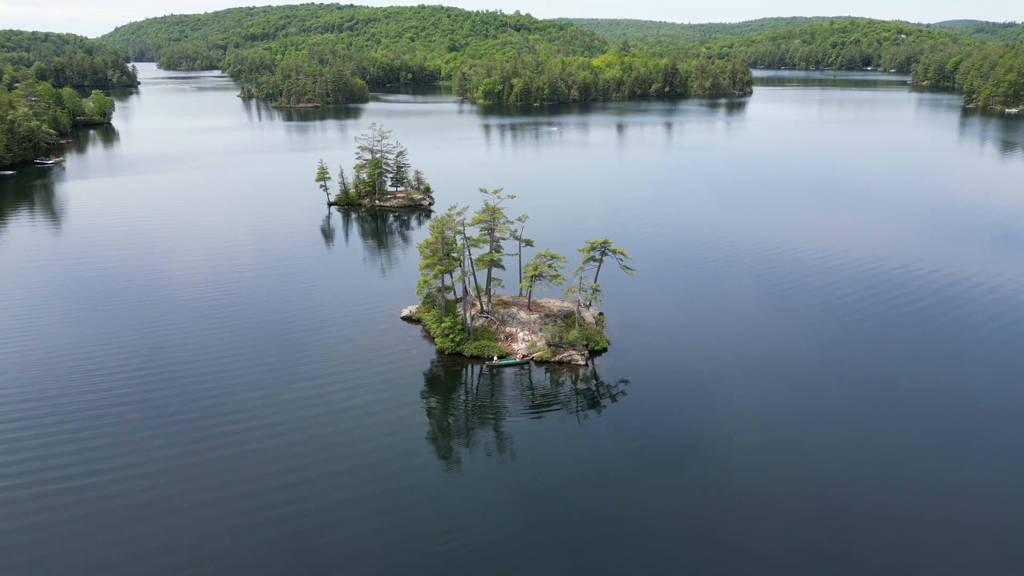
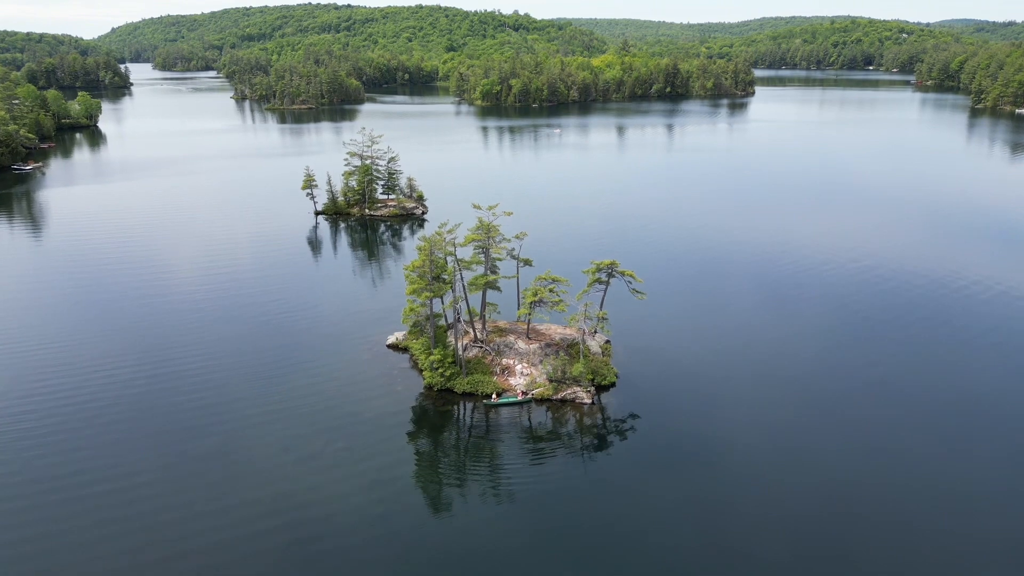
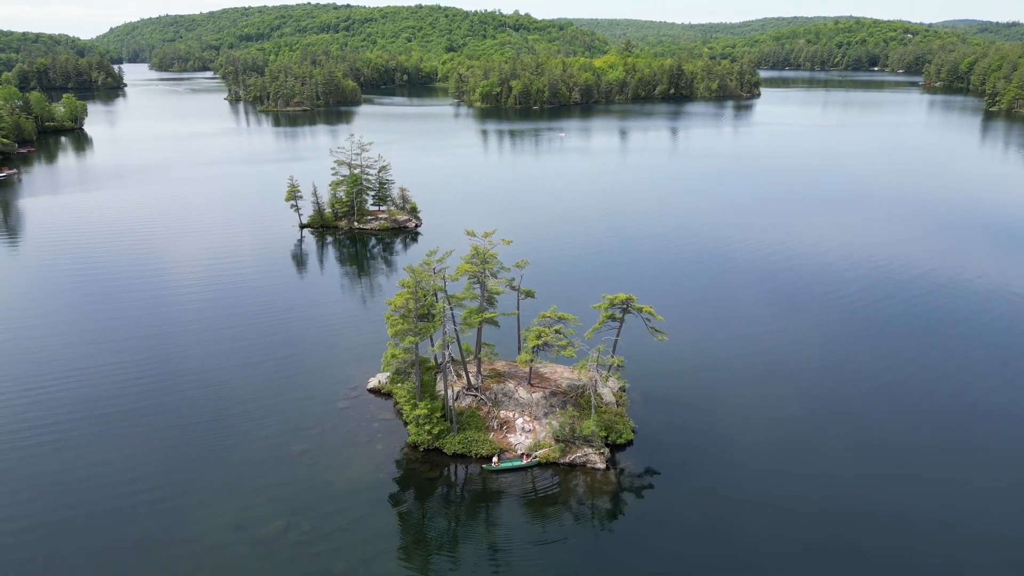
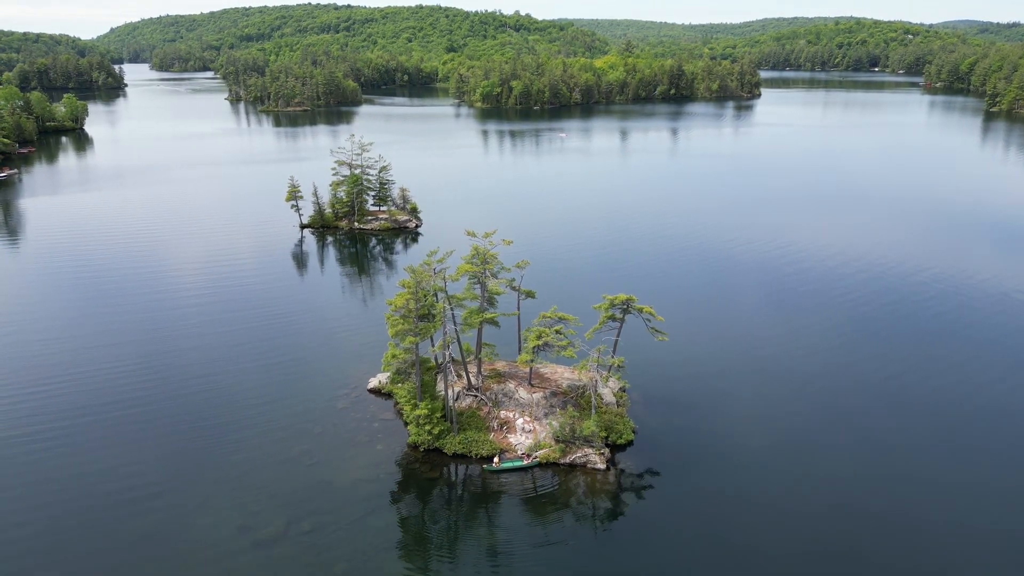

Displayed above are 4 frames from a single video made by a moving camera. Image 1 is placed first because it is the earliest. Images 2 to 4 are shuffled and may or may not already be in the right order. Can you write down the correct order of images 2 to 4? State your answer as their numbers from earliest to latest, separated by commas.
2, 3, 4
